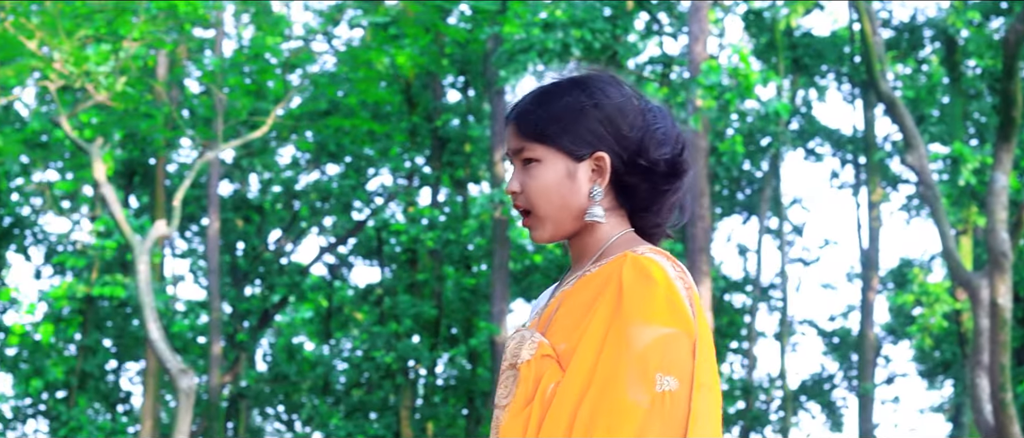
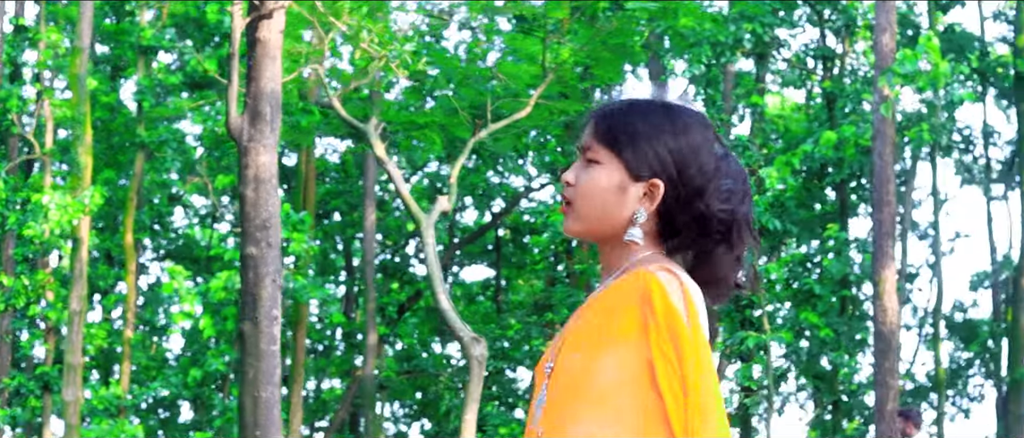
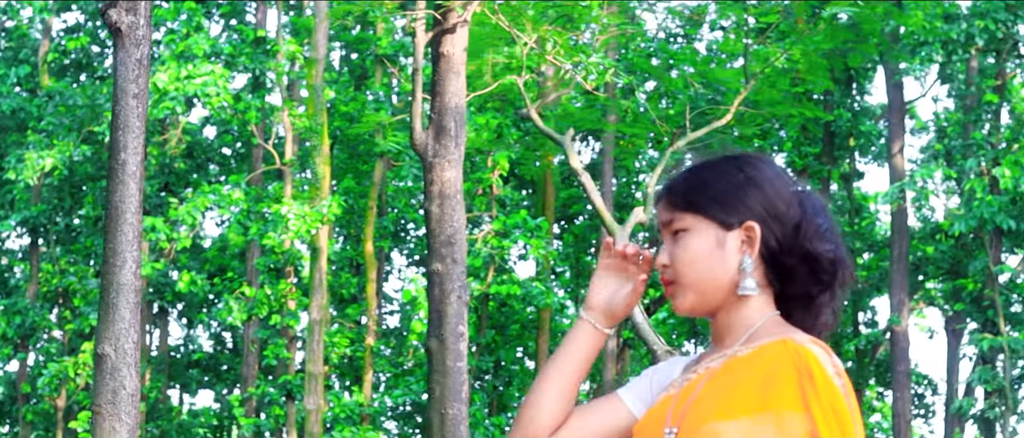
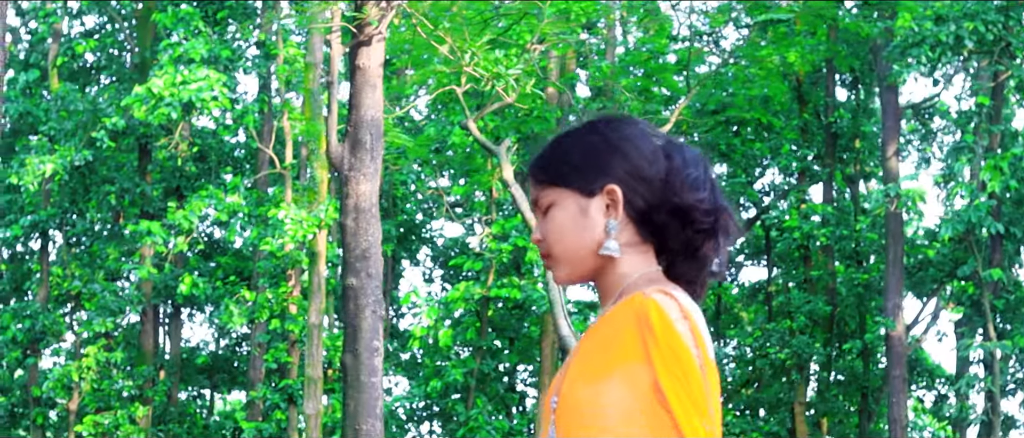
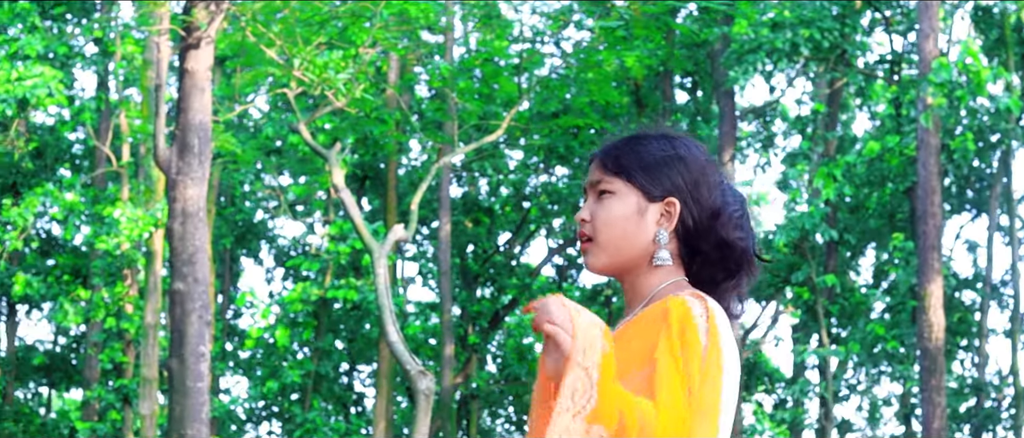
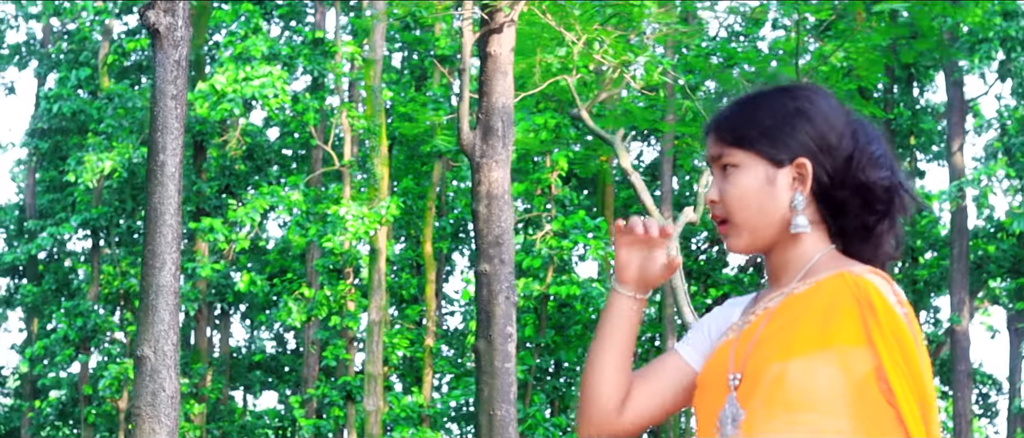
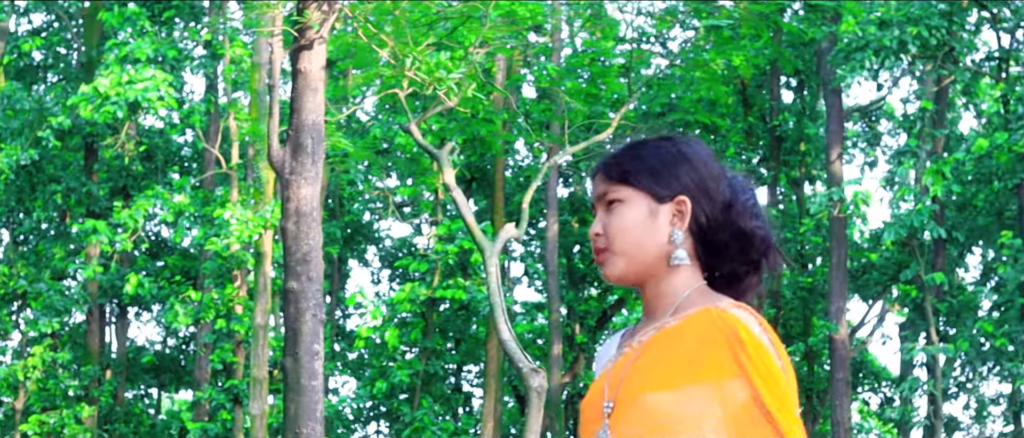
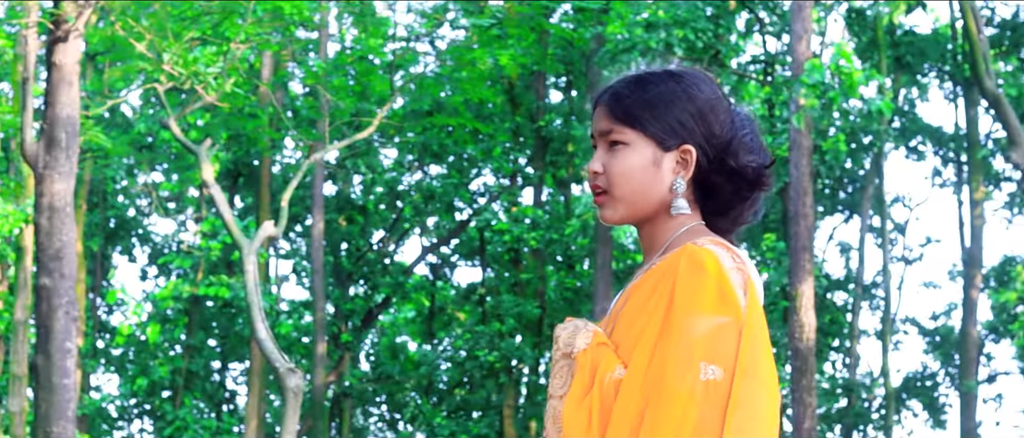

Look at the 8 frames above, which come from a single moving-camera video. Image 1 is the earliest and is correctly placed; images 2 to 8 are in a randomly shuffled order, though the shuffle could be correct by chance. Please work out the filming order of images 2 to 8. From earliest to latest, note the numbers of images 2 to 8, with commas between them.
8, 5, 7, 4, 6, 3, 2
